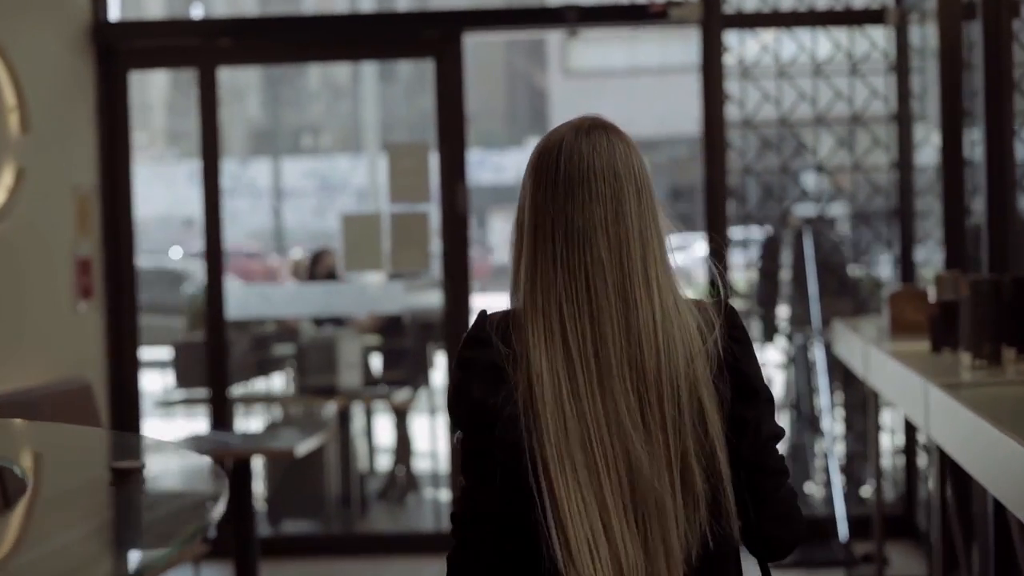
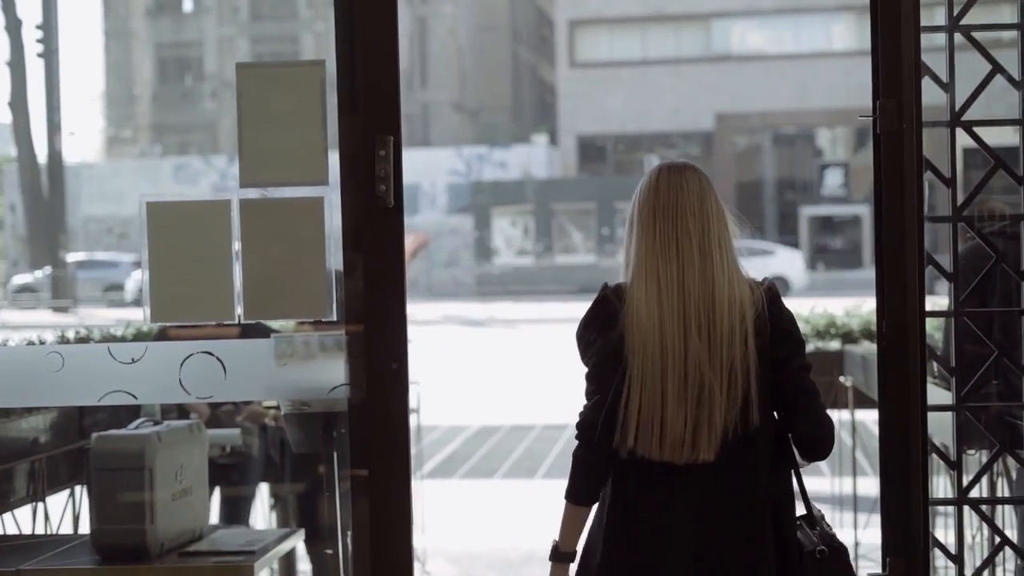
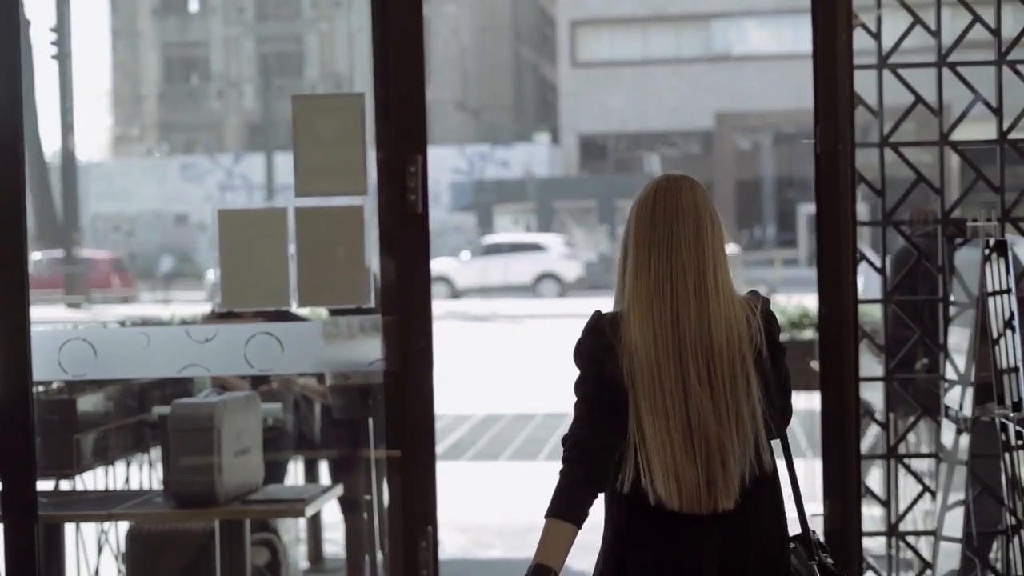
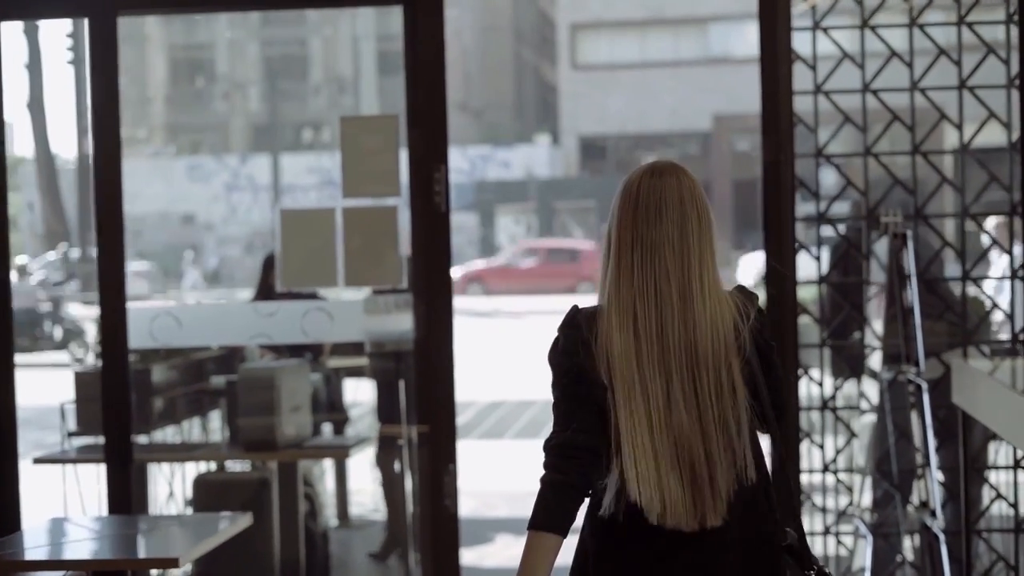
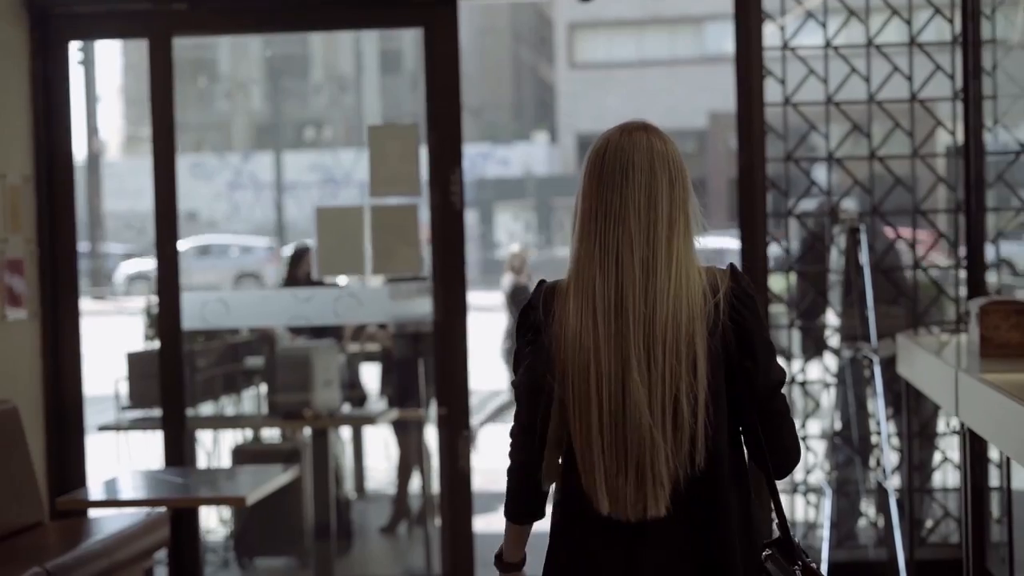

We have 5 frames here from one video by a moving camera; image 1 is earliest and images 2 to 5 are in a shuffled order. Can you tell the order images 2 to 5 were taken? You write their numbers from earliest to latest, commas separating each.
5, 4, 3, 2
